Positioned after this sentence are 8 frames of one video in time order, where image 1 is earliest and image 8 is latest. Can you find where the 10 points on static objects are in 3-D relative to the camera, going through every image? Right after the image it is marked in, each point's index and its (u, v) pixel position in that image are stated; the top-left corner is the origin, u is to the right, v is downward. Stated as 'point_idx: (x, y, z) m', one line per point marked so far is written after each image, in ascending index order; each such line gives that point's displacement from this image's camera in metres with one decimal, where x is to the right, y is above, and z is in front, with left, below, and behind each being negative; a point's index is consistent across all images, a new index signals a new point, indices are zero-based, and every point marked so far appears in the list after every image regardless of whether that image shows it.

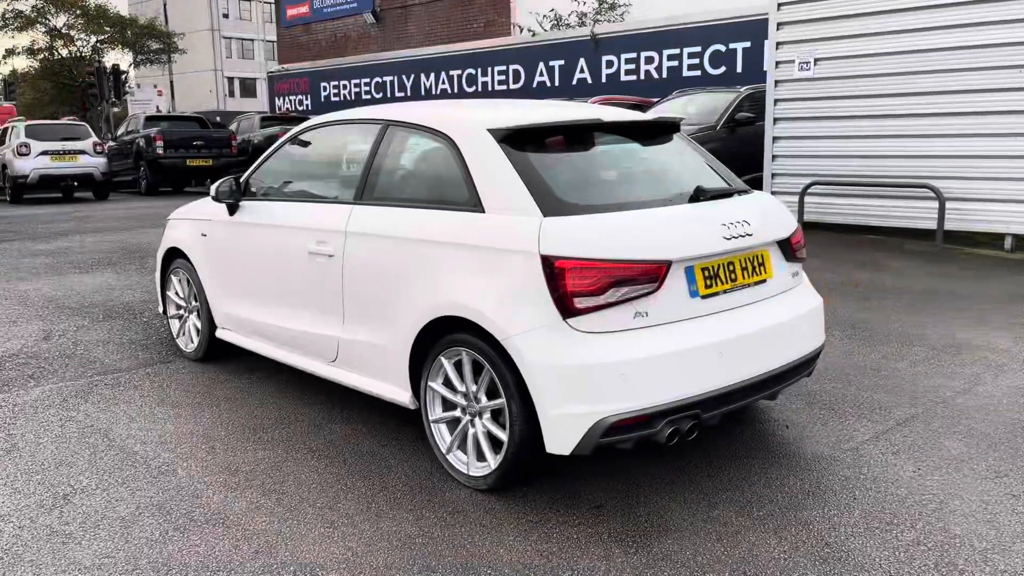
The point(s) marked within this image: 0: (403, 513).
0: (-0.4, -0.8, +3.2) m
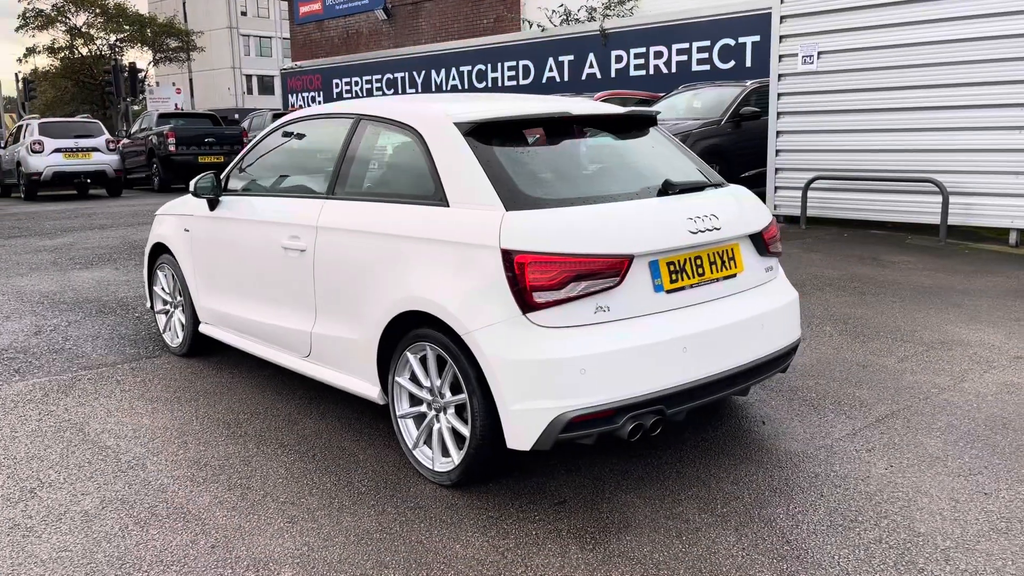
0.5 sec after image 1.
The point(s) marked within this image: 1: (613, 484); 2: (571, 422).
0: (-0.5, -0.8, +3.2) m
1: (+0.4, -0.8, +3.4) m
2: (+0.2, -0.5, +3.1) m
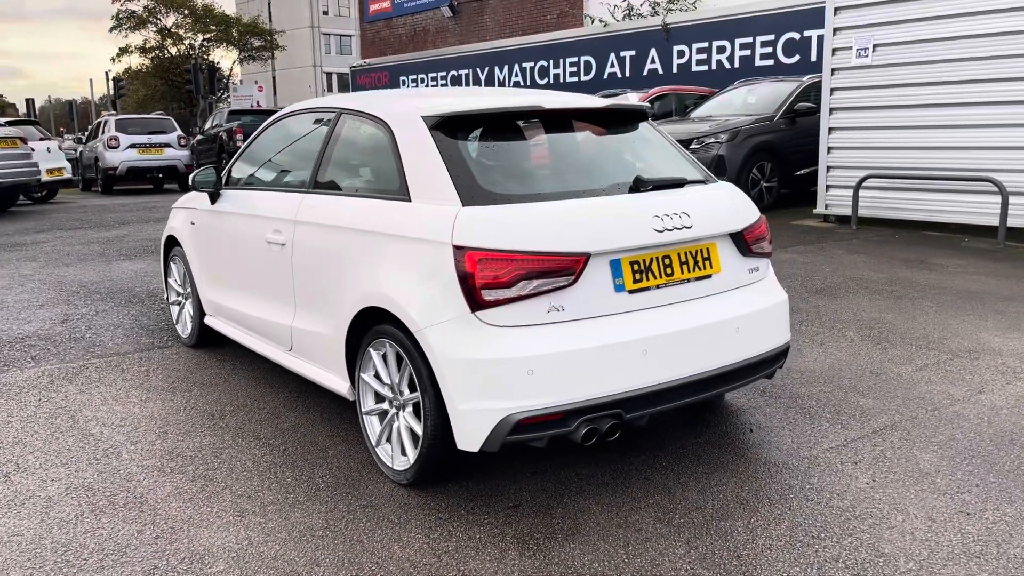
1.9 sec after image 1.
0: (-0.7, -0.8, +3.2) m
1: (+0.2, -0.8, +3.3) m
2: (0.0, -0.5, +3.0) m
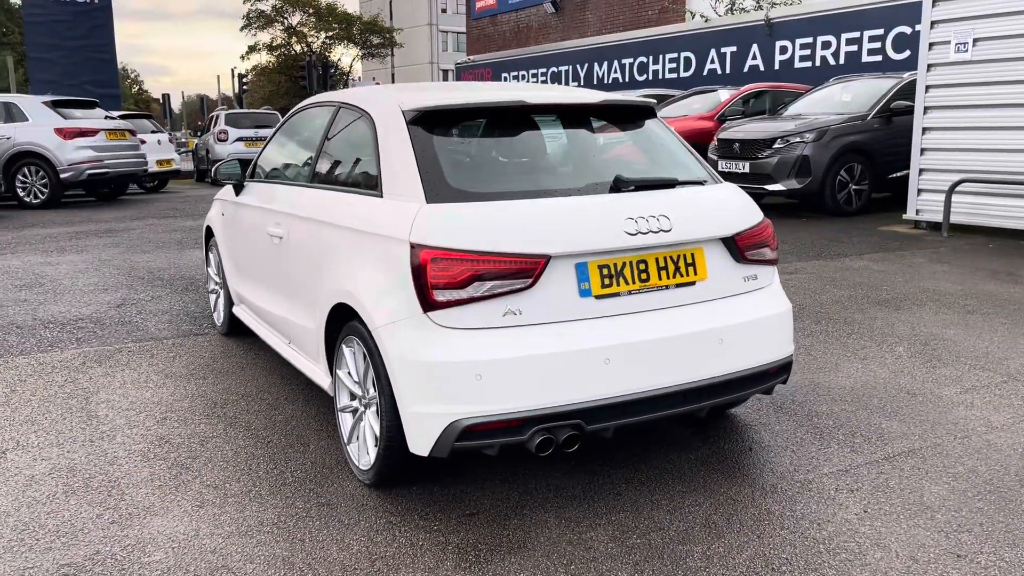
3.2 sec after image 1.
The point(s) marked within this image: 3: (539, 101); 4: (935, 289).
0: (-0.9, -0.8, +3.2) m
1: (+0.1, -0.8, +3.2) m
2: (-0.2, -0.5, +2.9) m
3: (+0.1, +0.7, +3.5) m
4: (+3.3, 0.0, +6.8) m
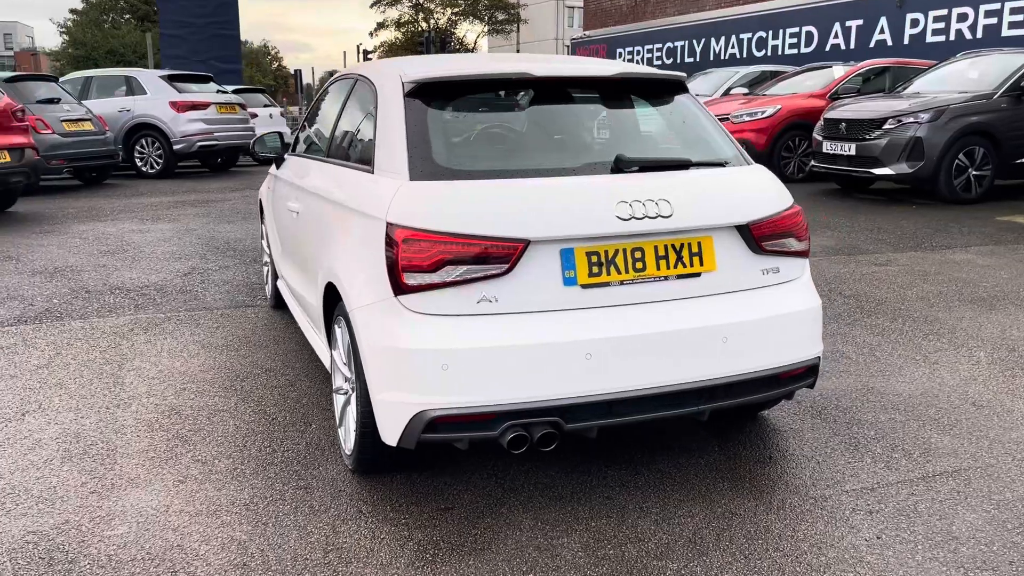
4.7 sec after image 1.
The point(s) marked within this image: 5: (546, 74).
0: (-0.9, -0.7, +3.1) m
1: (0.0, -0.7, +3.0) m
2: (-0.2, -0.4, +2.7) m
3: (+0.1, +0.8, +3.3) m
4: (+3.7, 0.0, +6.1) m
5: (+0.1, +0.8, +3.3) m
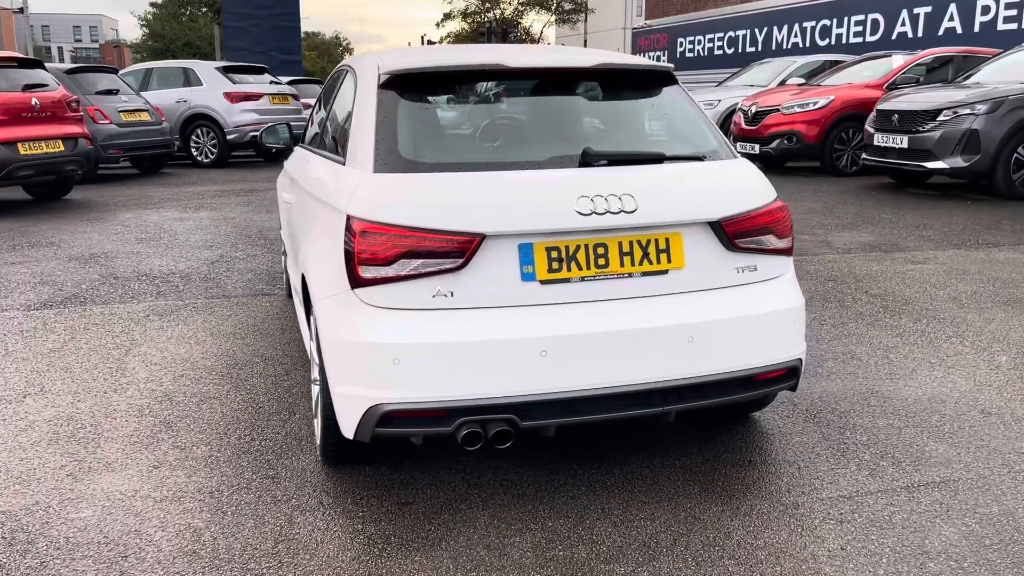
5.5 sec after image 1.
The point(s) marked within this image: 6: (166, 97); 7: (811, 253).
0: (-1.0, -0.7, +3.2) m
1: (-0.1, -0.7, +3.0) m
2: (-0.4, -0.4, +2.7) m
3: (0.0, +0.8, +3.2) m
4: (+3.8, 0.0, +5.8) m
5: (0.0, +0.8, +3.2) m
6: (-5.7, +3.1, +14.3) m
7: (+2.3, +0.3, +6.8) m
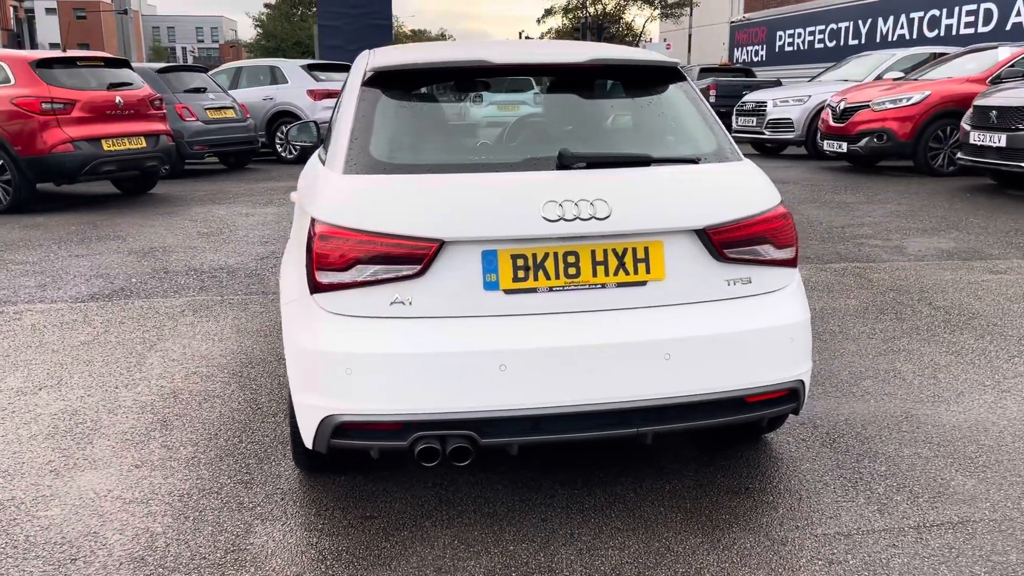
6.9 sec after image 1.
0: (-1.1, -0.7, +3.1) m
1: (-0.2, -0.7, +2.8) m
2: (-0.5, -0.4, +2.6) m
3: (0.0, +0.8, +3.1) m
4: (+4.0, -0.1, +5.2) m
5: (0.0, +0.8, +3.1) m
6: (-4.3, +3.2, +14.7) m
7: (+2.7, +0.2, +6.4) m
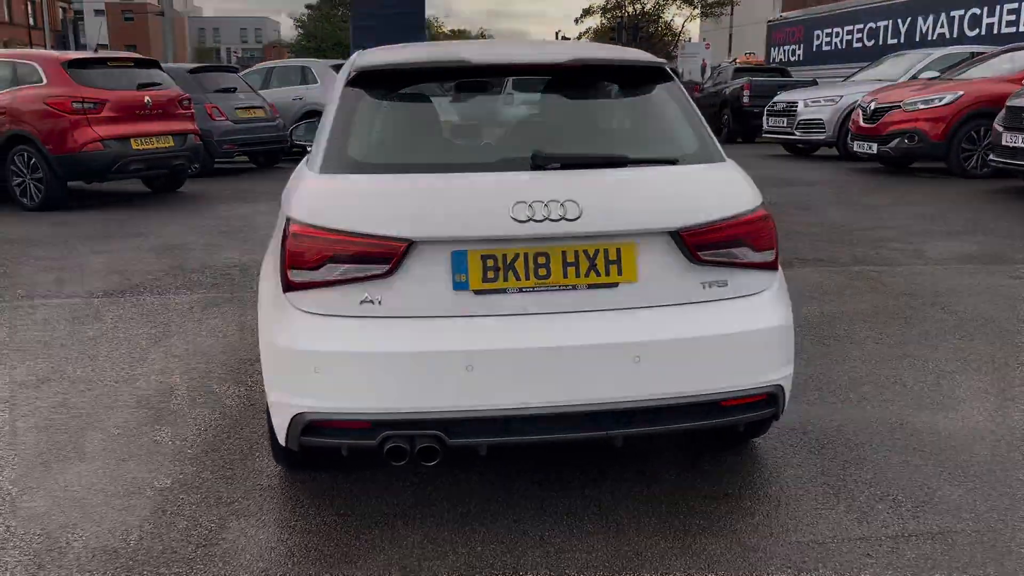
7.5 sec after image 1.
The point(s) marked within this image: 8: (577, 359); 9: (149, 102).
0: (-1.2, -0.6, +3.2) m
1: (-0.3, -0.7, +2.8) m
2: (-0.6, -0.4, +2.6) m
3: (-0.1, +0.8, +3.1) m
4: (+4.0, -0.2, +5.0) m
5: (-0.1, +0.8, +3.1) m
6: (-3.9, +3.3, +14.9) m
7: (+2.8, +0.2, +6.3) m
8: (+0.2, -0.2, +2.6) m
9: (-4.1, +2.1, +9.9) m
